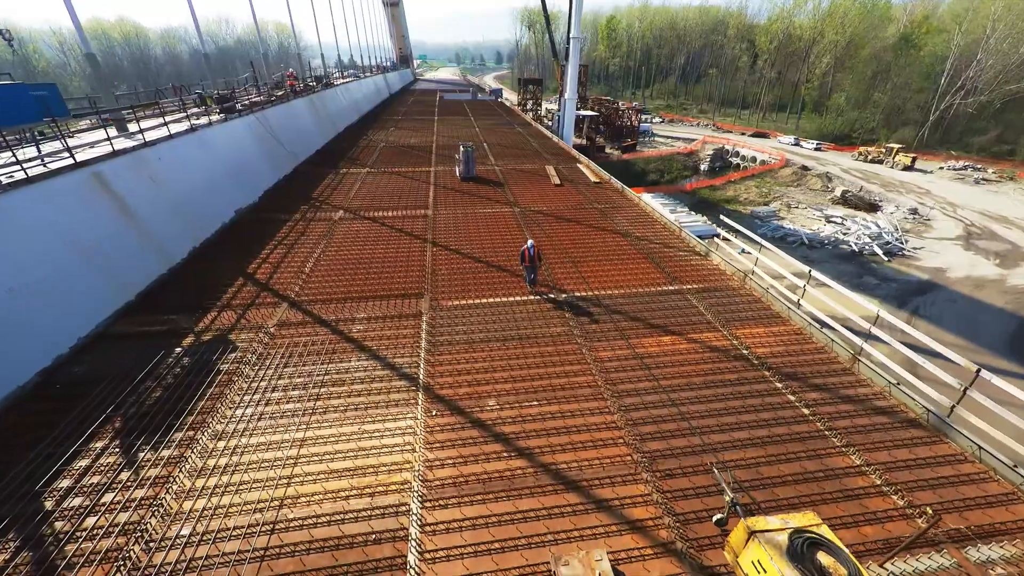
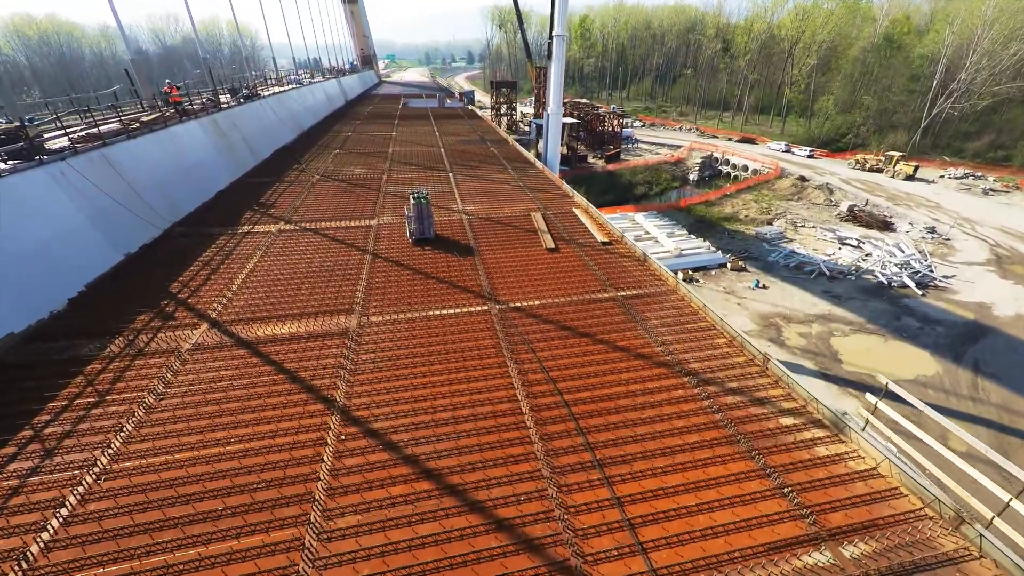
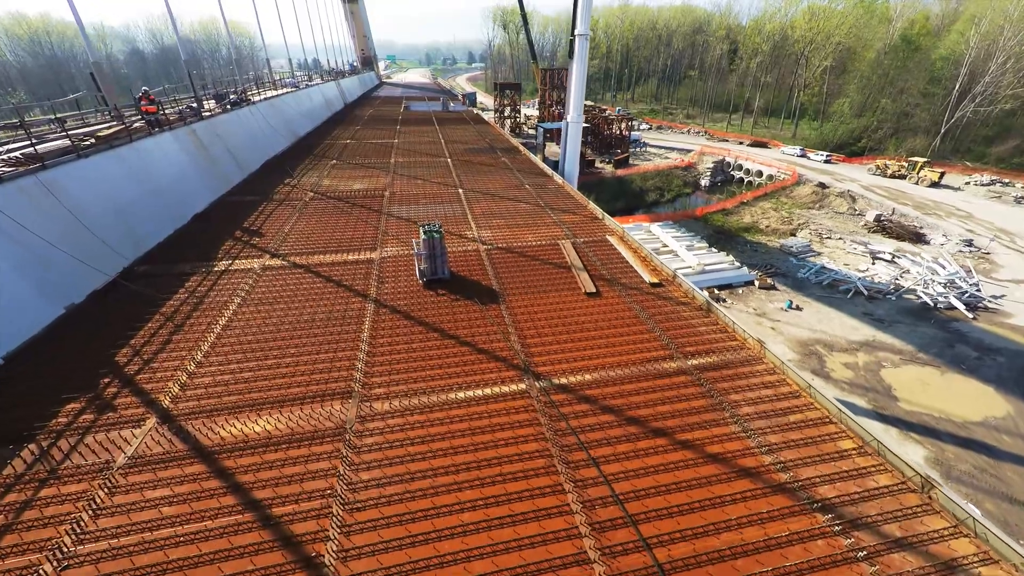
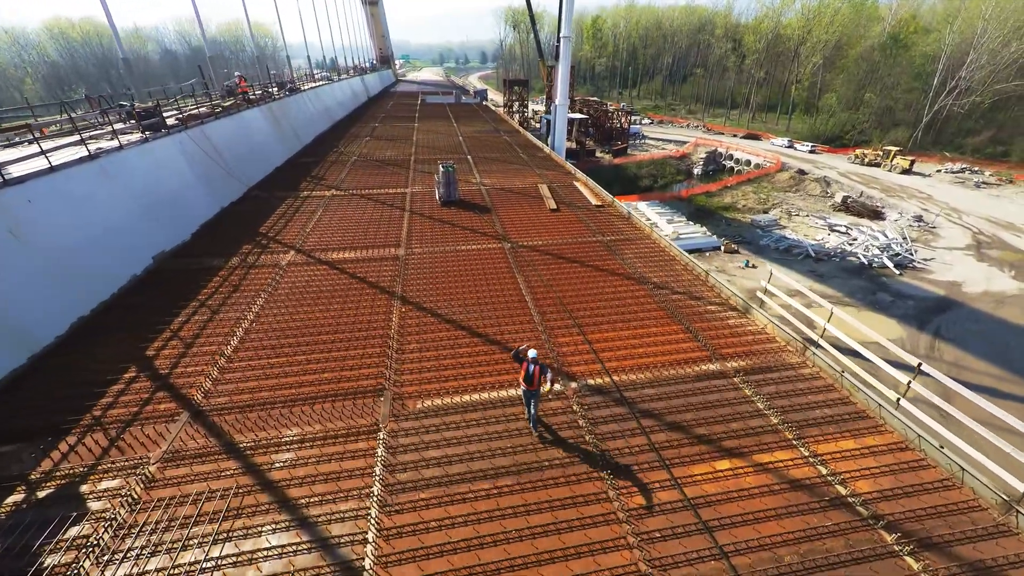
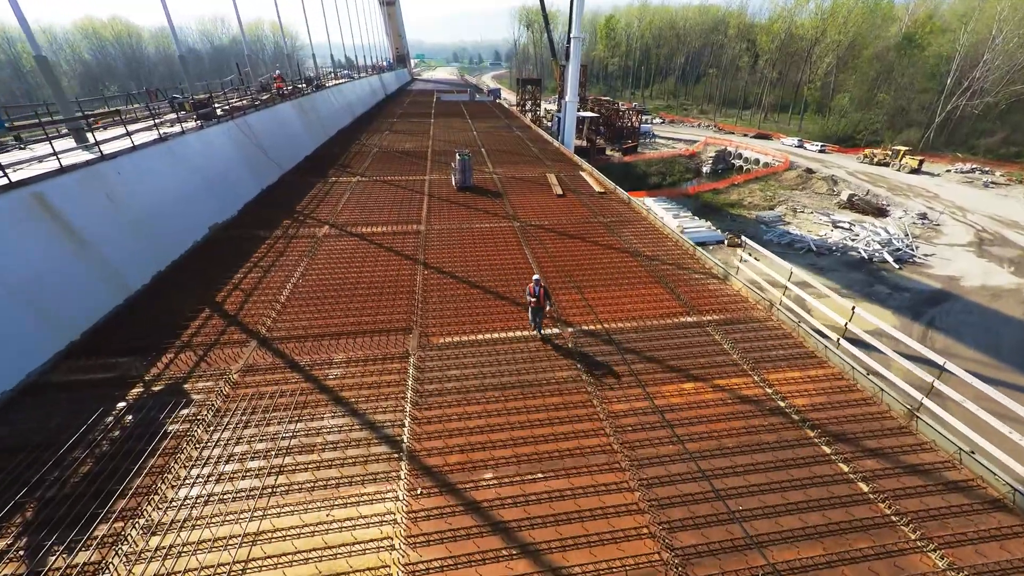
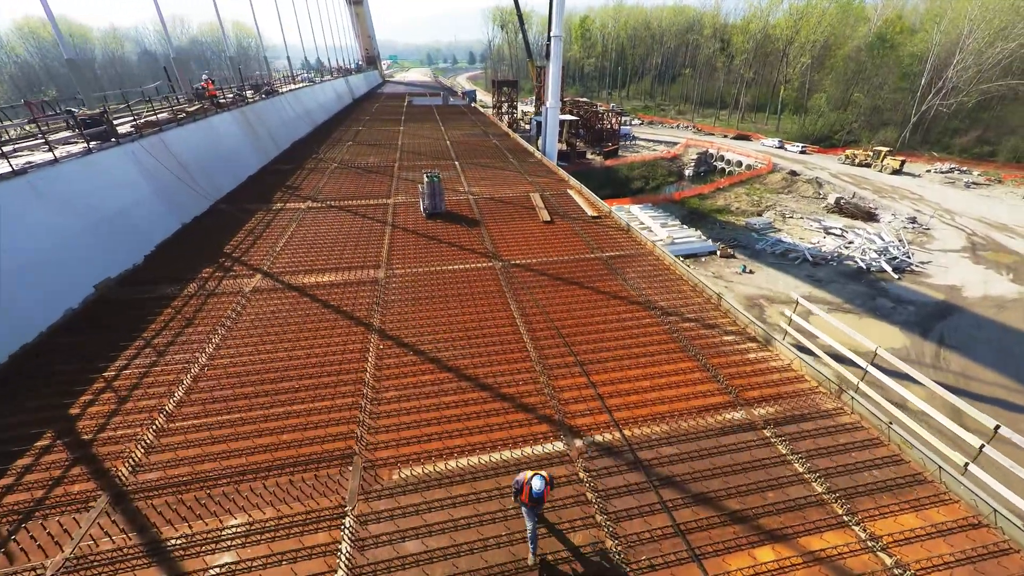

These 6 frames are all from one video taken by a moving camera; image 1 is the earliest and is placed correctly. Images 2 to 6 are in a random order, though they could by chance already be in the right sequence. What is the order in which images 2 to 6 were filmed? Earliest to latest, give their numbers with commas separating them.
5, 4, 6, 2, 3
